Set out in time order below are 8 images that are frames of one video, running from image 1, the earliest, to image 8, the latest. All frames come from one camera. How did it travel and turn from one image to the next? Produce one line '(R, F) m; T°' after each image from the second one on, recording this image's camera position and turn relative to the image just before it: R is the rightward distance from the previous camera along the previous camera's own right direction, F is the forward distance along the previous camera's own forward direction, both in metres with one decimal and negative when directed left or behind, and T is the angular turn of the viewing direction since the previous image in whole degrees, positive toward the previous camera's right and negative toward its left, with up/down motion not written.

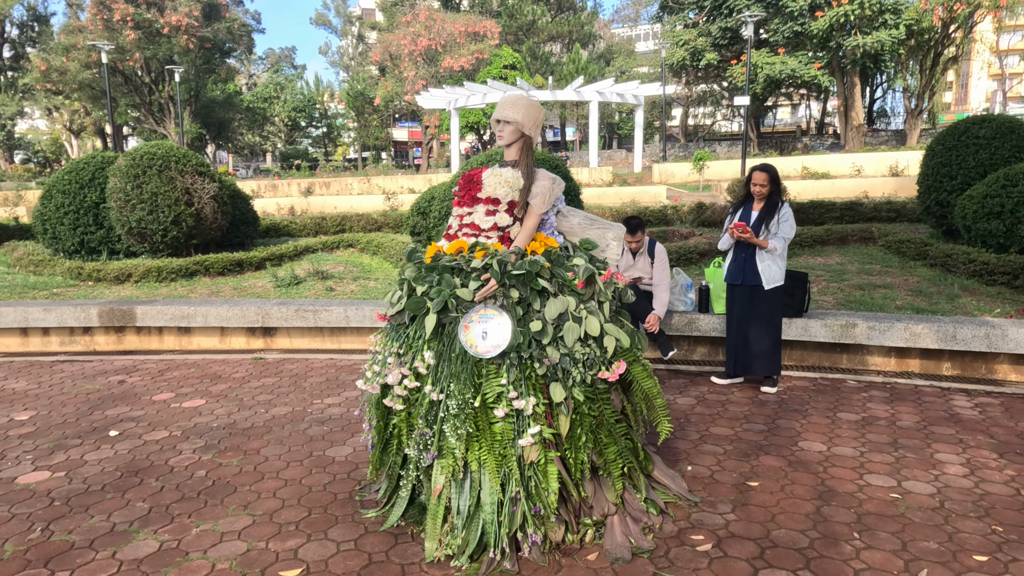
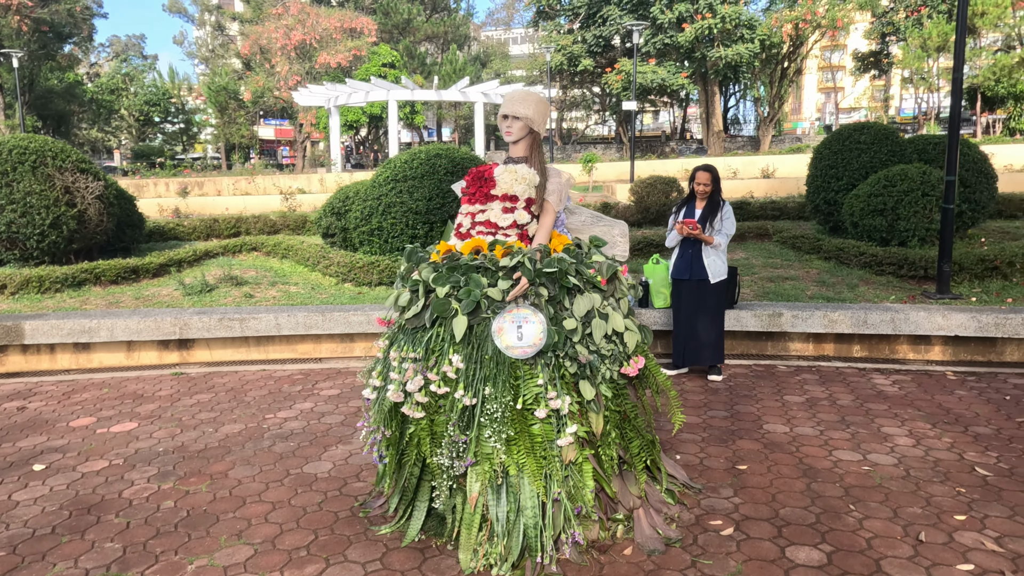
(-0.6, +0.1) m; +11°
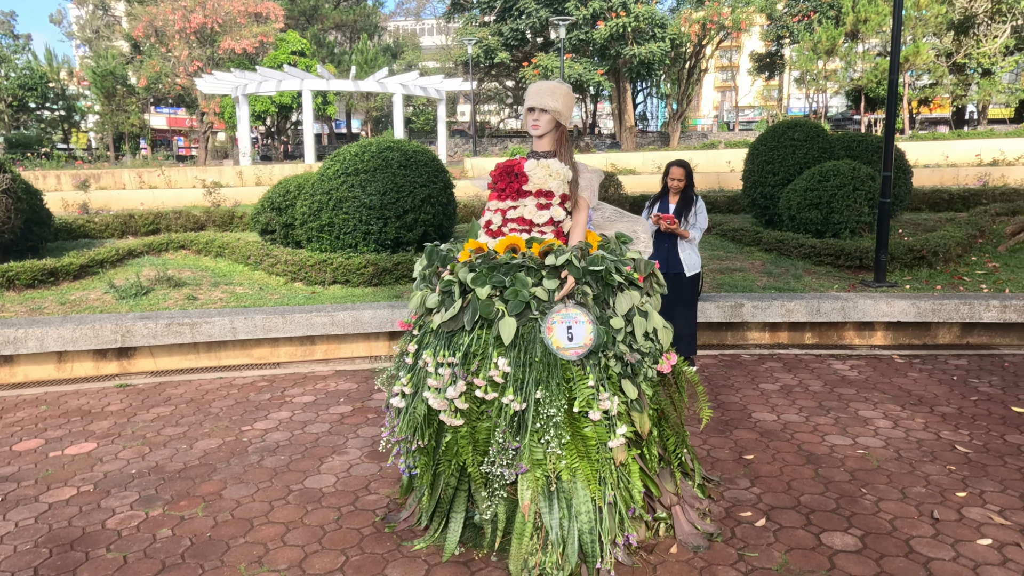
(-0.5, +0.1) m; +8°
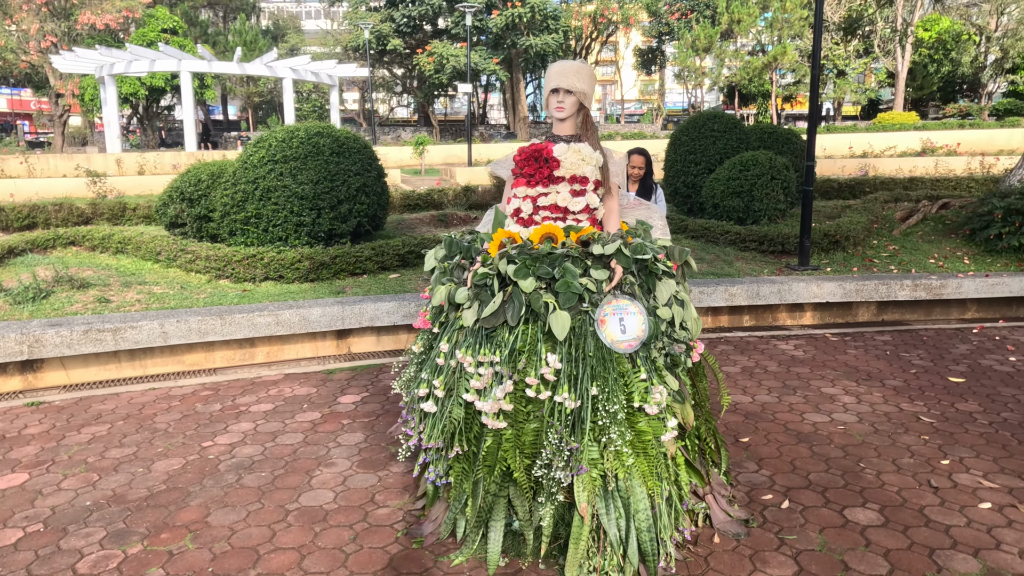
(-0.5, +0.2) m; +10°
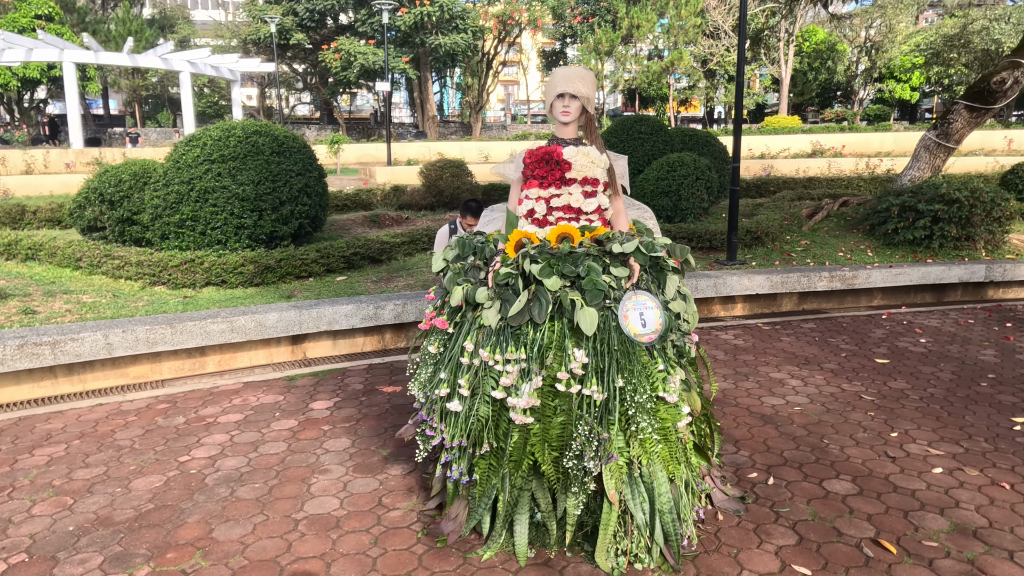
(-0.4, 0.0) m; +8°
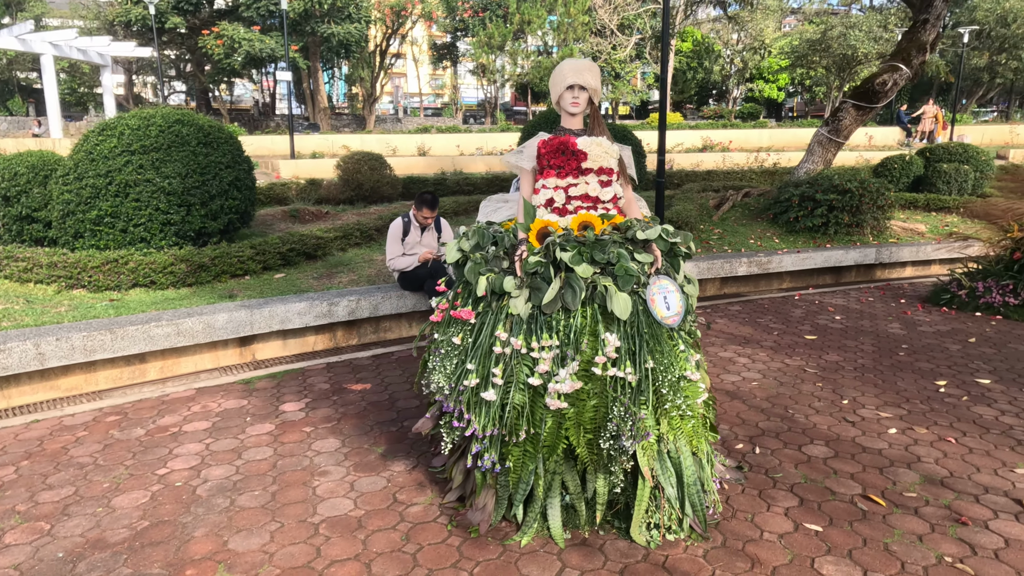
(-0.5, 0.0) m; +9°
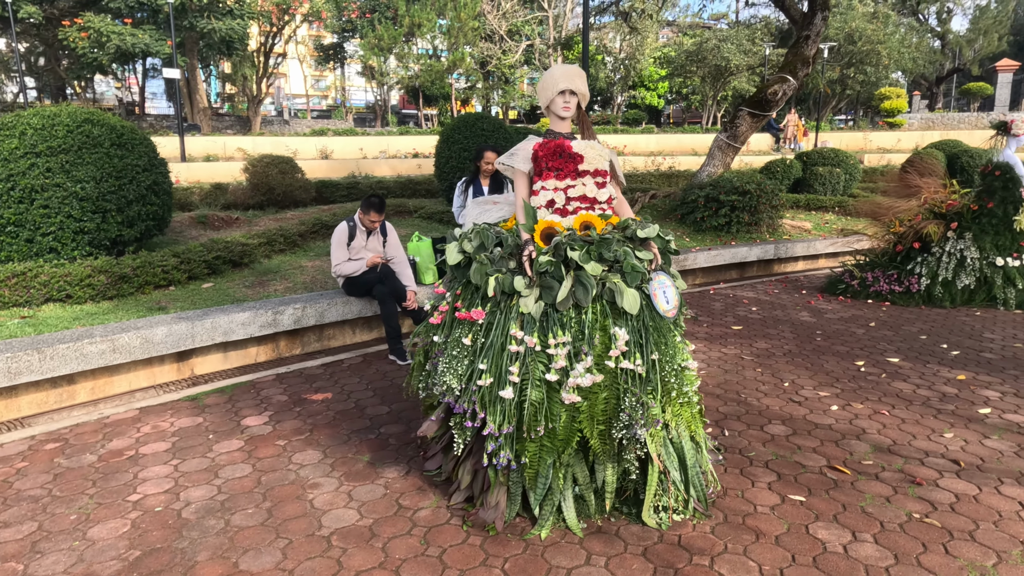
(-0.4, 0.0) m; +9°
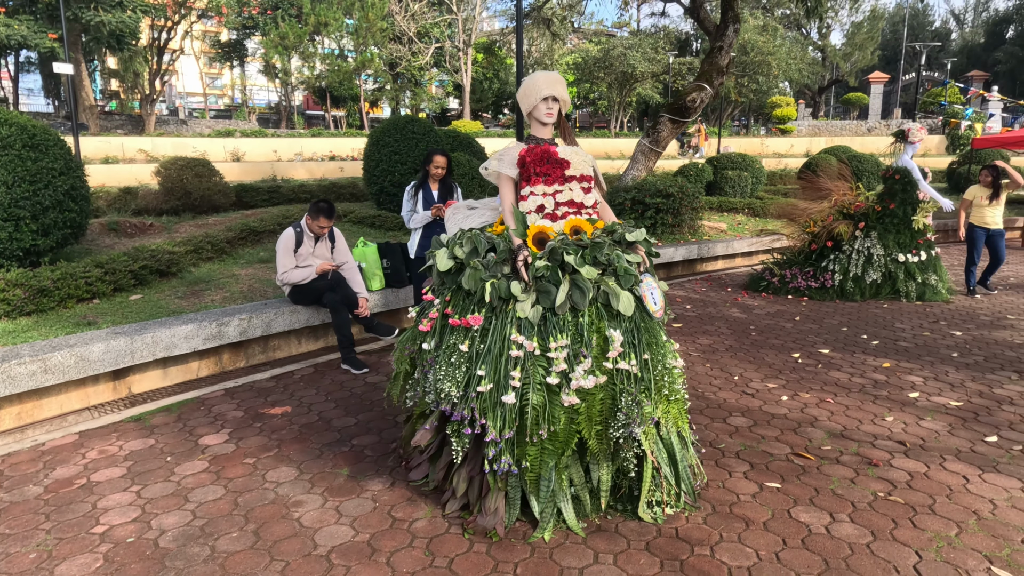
(-0.3, 0.0) m; +8°
